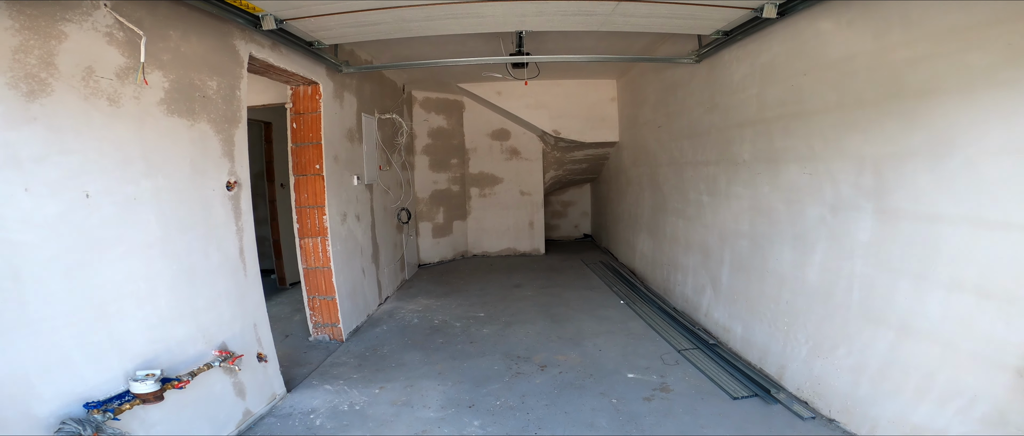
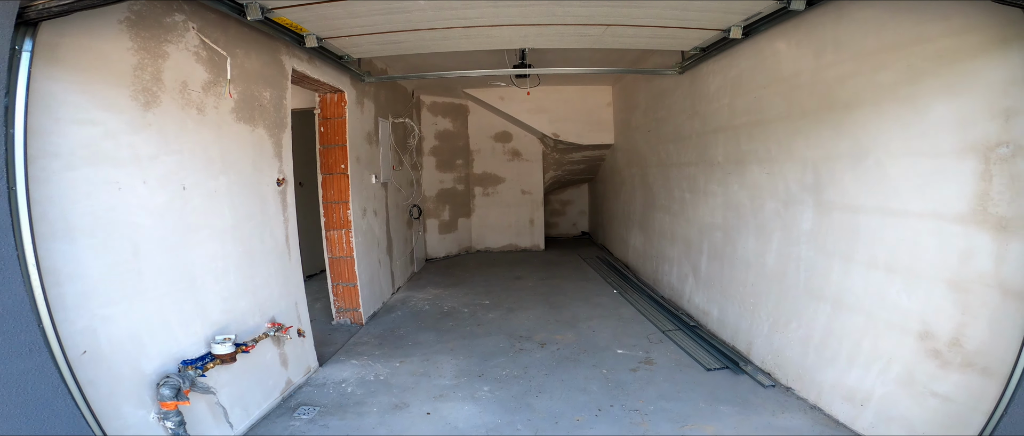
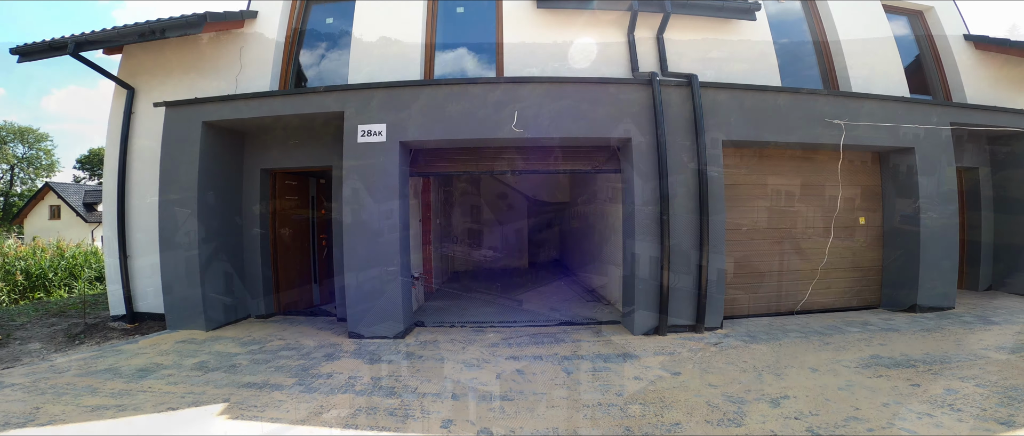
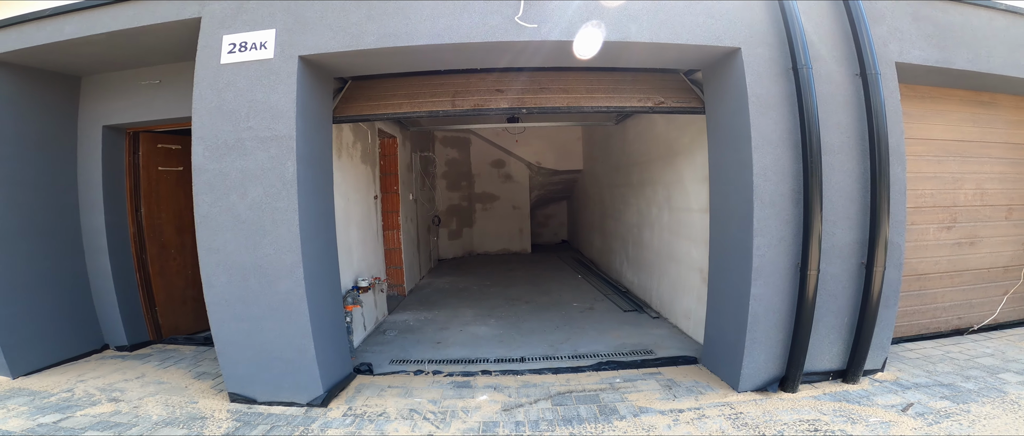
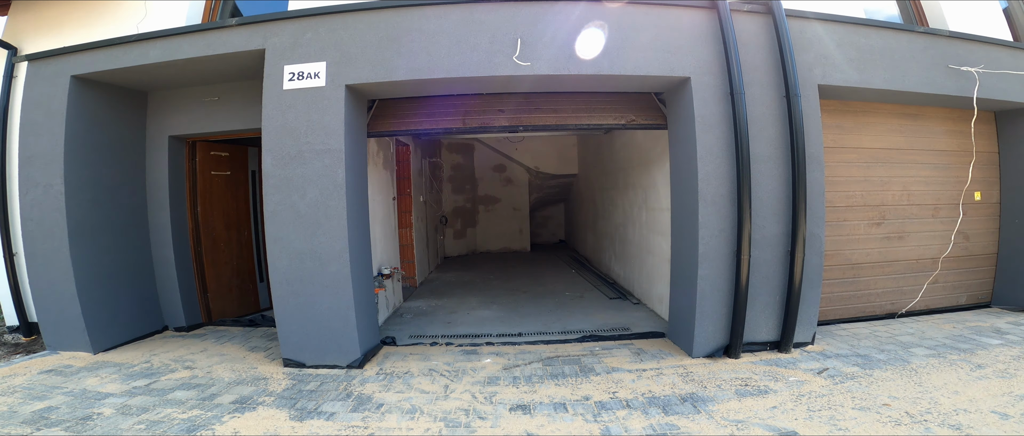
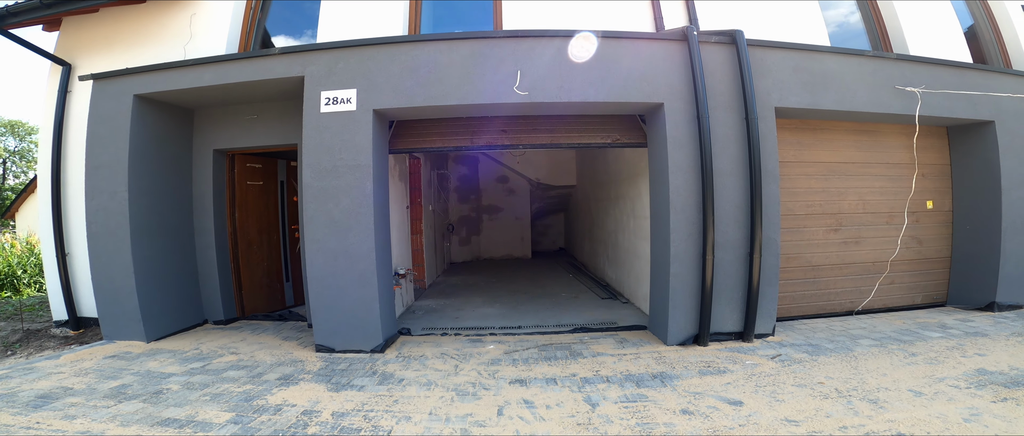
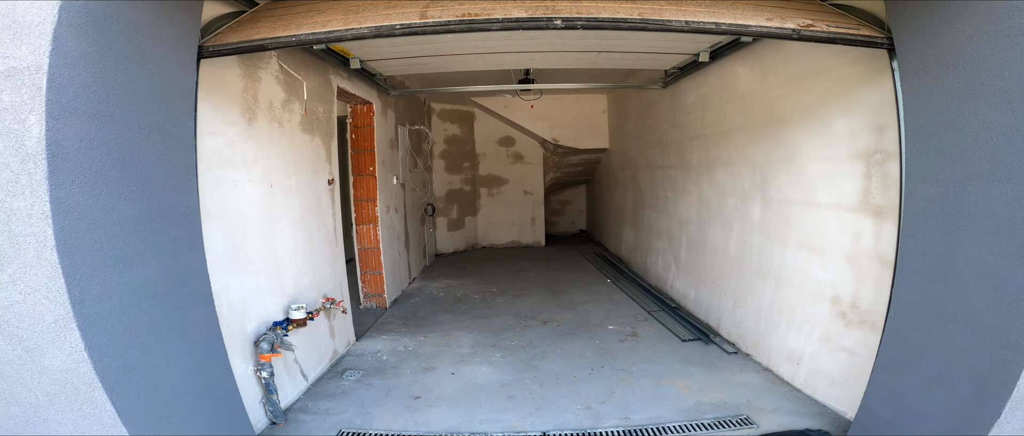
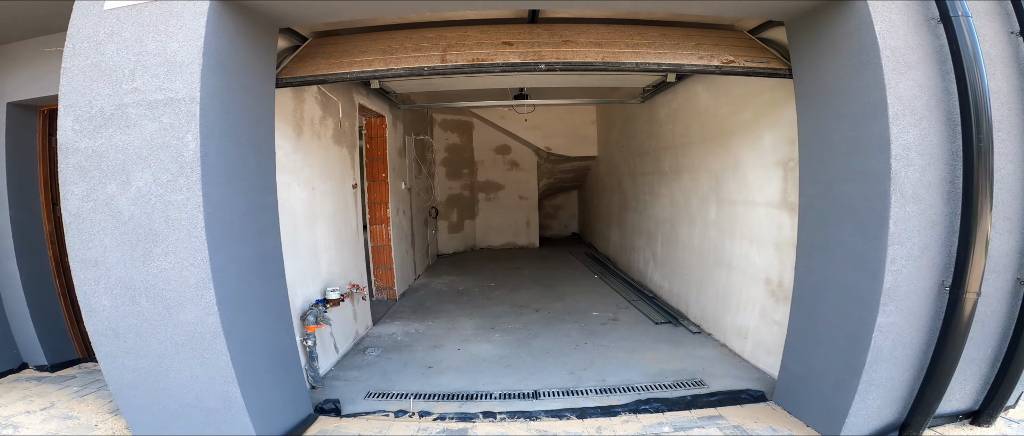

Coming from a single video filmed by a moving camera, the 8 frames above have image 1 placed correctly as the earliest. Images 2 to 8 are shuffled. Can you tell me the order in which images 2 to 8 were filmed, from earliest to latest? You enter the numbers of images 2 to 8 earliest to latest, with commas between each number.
2, 7, 8, 4, 5, 6, 3
